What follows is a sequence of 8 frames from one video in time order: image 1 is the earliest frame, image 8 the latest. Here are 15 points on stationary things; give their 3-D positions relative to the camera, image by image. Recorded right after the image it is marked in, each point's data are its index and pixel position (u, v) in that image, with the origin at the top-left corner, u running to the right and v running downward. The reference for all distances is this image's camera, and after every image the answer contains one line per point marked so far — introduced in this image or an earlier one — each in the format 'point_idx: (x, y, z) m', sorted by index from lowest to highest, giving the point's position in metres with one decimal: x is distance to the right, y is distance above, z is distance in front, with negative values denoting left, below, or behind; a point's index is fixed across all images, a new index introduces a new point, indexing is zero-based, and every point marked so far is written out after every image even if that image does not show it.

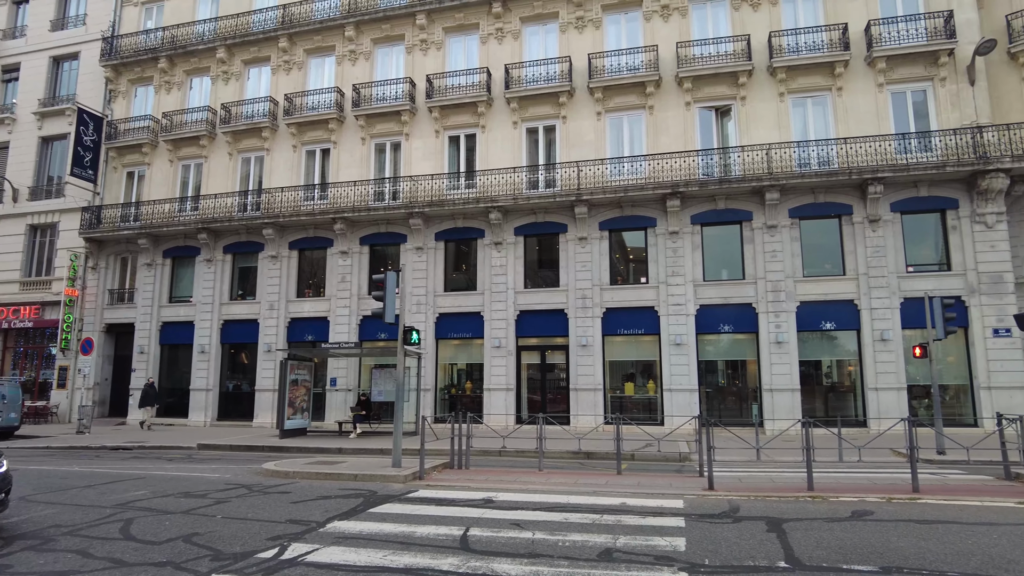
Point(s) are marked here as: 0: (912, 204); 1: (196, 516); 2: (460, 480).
0: (+12.3, +2.6, +19.9) m
1: (-3.7, -2.7, +7.7) m
2: (-0.9, -3.2, +10.7) m
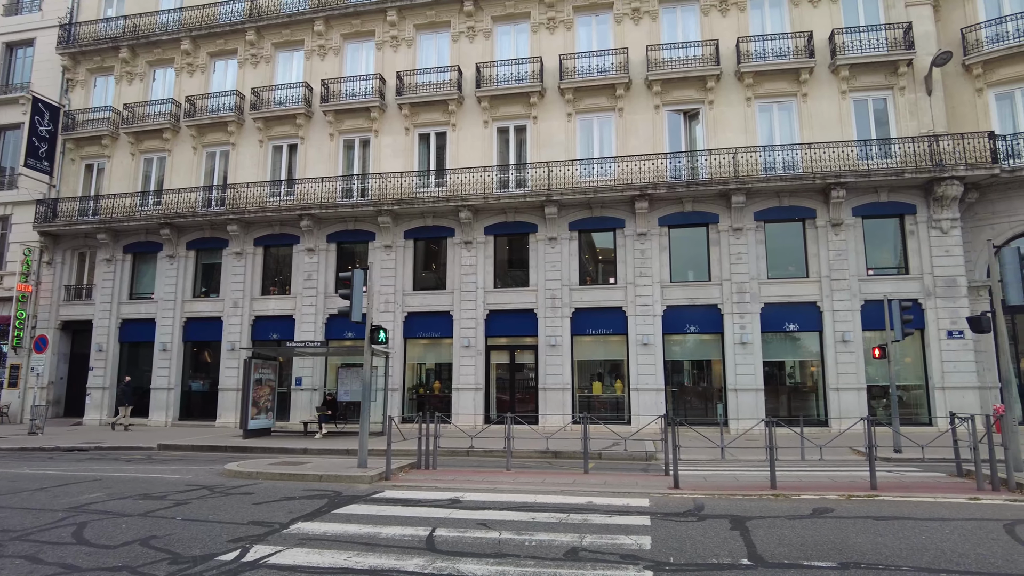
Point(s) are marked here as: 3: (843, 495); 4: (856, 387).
0: (+11.4, +2.5, +20.5) m
1: (-4.1, -2.7, +7.5) m
2: (-1.4, -3.1, +10.6) m
3: (+4.5, -2.8, +8.8) m
4: (+10.5, -3.0, +19.8) m
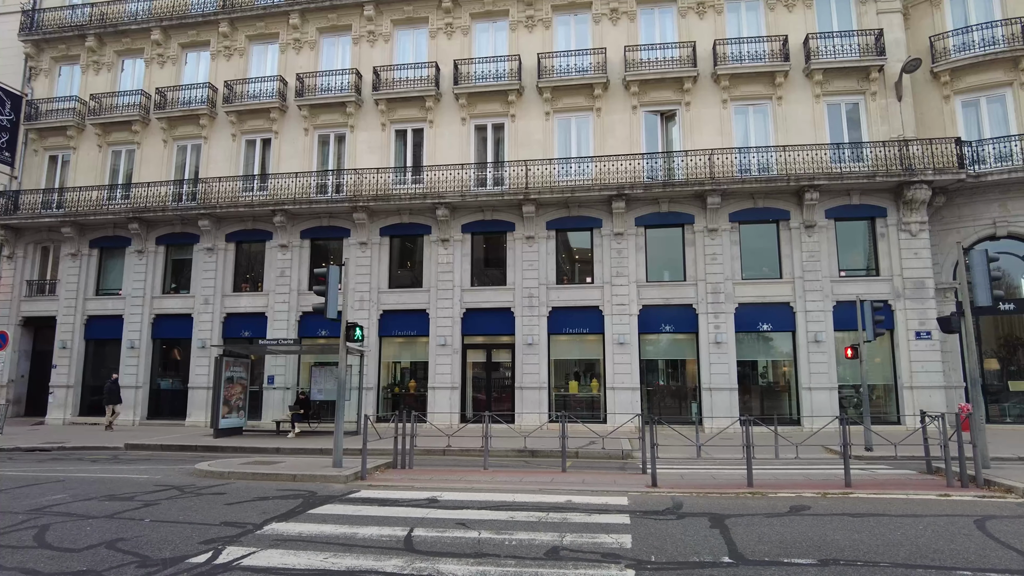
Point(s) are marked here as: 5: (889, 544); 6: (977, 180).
0: (+10.7, +2.5, +20.8) m
1: (-4.4, -2.6, +7.3) m
2: (-1.7, -3.1, +10.5) m
3: (+4.2, -2.8, +8.9) m
4: (+9.7, -3.0, +20.1) m
5: (+3.5, -2.4, +6.1) m
6: (+14.3, +3.3, +20.0) m
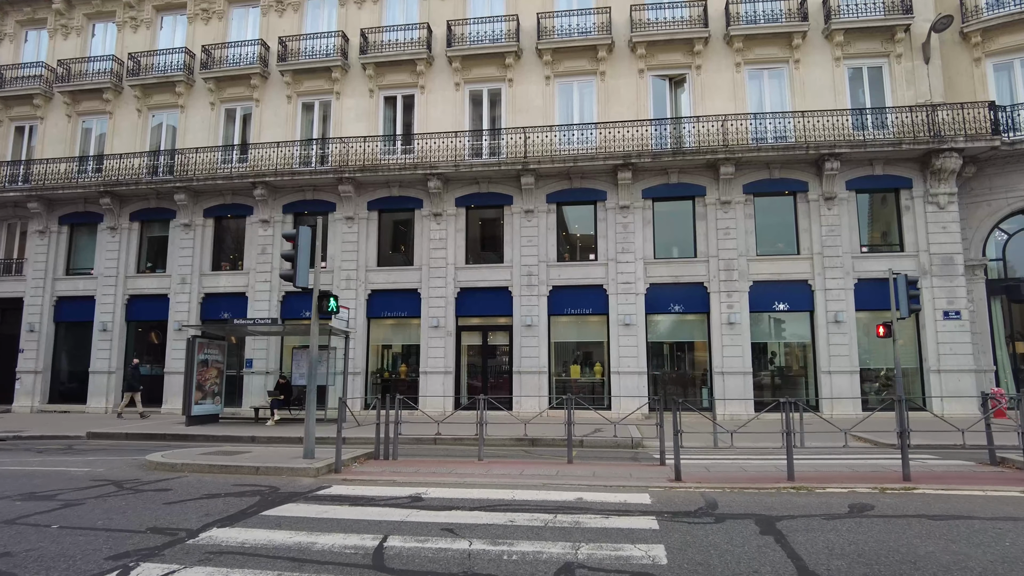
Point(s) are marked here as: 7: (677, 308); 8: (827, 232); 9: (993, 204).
0: (+10.6, +3.1, +19.4) m
1: (-4.4, -2.1, +5.8) m
2: (-1.8, -2.6, +9.0) m
3: (+4.2, -2.3, +7.5) m
4: (+9.7, -2.4, +18.7) m
5: (+3.5, -2.0, +4.7) m
6: (+14.2, +4.0, +18.5) m
7: (+5.0, -0.6, +19.7) m
8: (+9.4, +1.7, +19.3) m
9: (+14.3, +2.5, +19.3) m
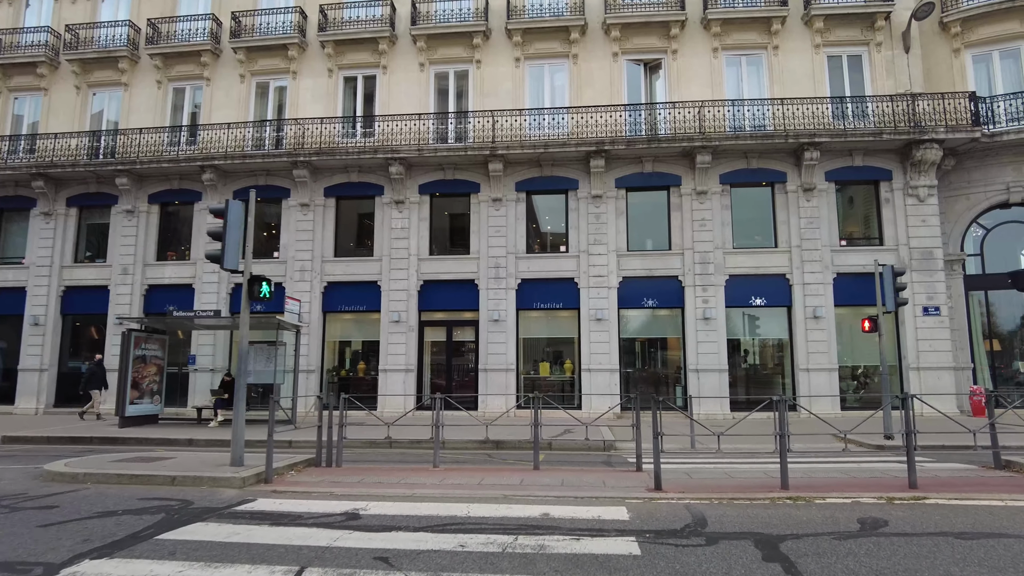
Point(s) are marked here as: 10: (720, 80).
0: (+9.6, +3.3, +18.7) m
1: (-4.7, -1.9, +4.5) m
2: (-2.3, -2.4, +7.9) m
3: (+3.7, -2.1, +6.6) m
4: (+8.7, -2.2, +18.0) m
5: (+3.2, -1.8, +3.8) m
6: (+13.3, +4.1, +18.1) m
7: (+4.0, -0.4, +18.8) m
8: (+8.4, +1.8, +18.6) m
9: (+13.3, +2.6, +18.8) m
10: (+6.2, +6.2, +19.5) m
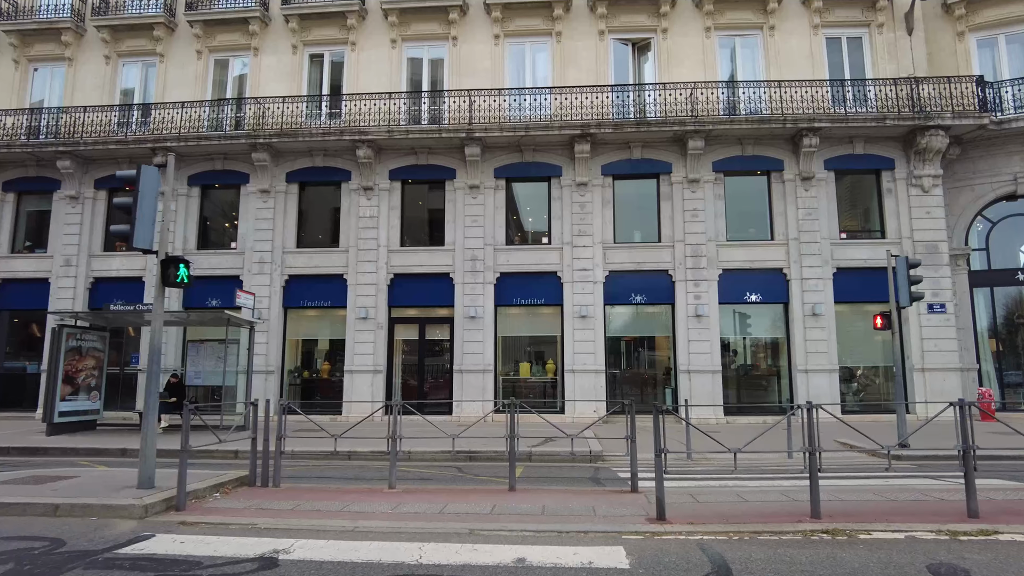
0: (+9.1, +3.4, +17.6) m
1: (-4.9, -1.7, +3.0) m
2: (-2.6, -2.2, +6.4) m
3: (+3.5, -2.0, +5.3) m
4: (+8.1, -2.1, +16.9) m
5: (+3.0, -1.6, +2.4) m
6: (+12.8, +4.2, +17.0) m
7: (+3.4, -0.3, +17.5) m
8: (+7.8, +1.9, +17.5) m
9: (+12.7, +2.7, +17.8) m
10: (+5.7, +6.4, +18.2) m
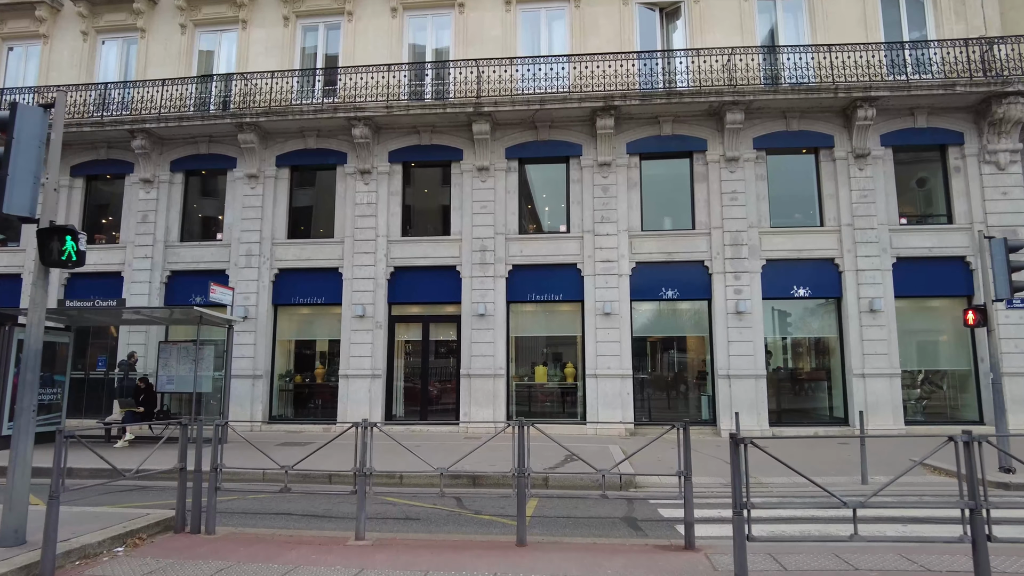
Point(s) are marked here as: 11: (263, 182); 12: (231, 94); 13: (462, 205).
0: (+9.4, +3.6, +15.4) m
1: (-5.0, -1.5, +1.2) m
2: (-2.5, -2.0, +4.5) m
3: (+3.5, -1.8, +3.2) m
4: (+8.5, -1.9, +14.7) m
5: (+3.0, -1.4, +0.4) m
6: (+13.1, +4.4, +14.7) m
7: (+3.8, -0.1, +15.5) m
8: (+8.2, +2.1, +15.3) m
9: (+13.1, +2.9, +15.5) m
10: (+6.0, +6.5, +16.2) m
11: (-6.4, +2.7, +16.8) m
12: (-7.3, +5.1, +17.0) m
13: (-1.2, +2.1, +16.2) m
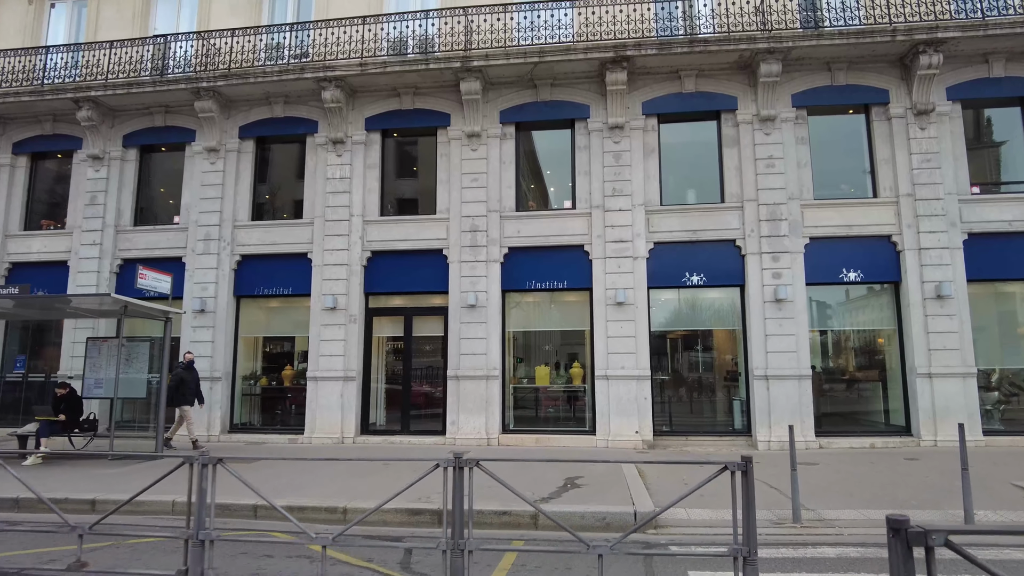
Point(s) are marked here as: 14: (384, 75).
0: (+9.3, +3.9, +12.8) m
1: (-5.4, -1.3, -1.0) m
2: (-2.9, -1.7, +2.3) m
3: (+3.1, -1.5, +0.9) m
4: (+8.4, -1.6, +12.1) m
5: (+2.5, -1.1, -2.0) m
6: (+12.9, +4.8, +12.1) m
7: (+3.7, +0.2, +13.1) m
8: (+8.1, +2.5, +12.8) m
9: (+13.0, +3.3, +12.8) m
10: (+5.9, +6.8, +13.7) m
11: (-6.4, +2.9, +14.6) m
12: (-7.4, +5.3, +14.9) m
13: (-1.3, +2.3, +14.0) m
14: (-2.7, +4.4, +13.6) m
